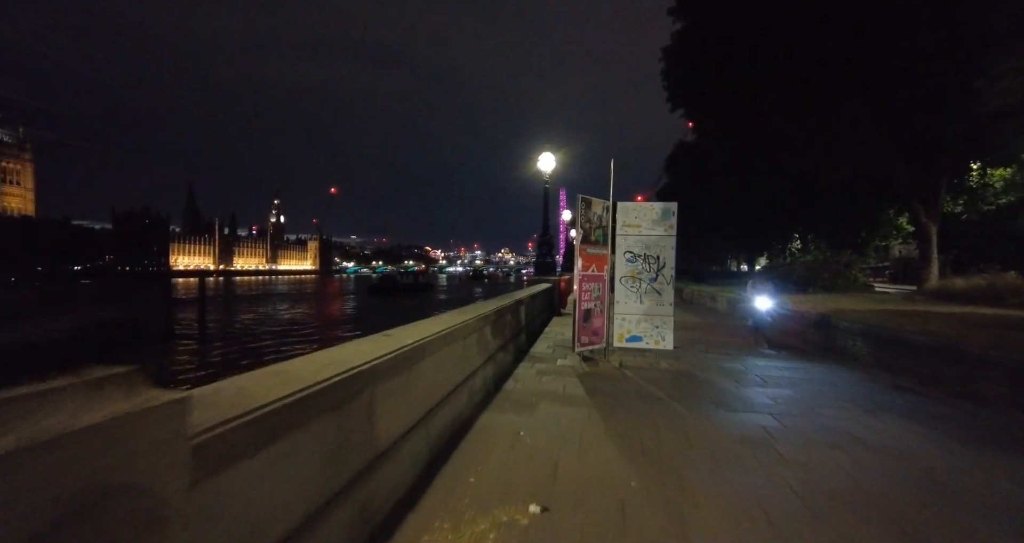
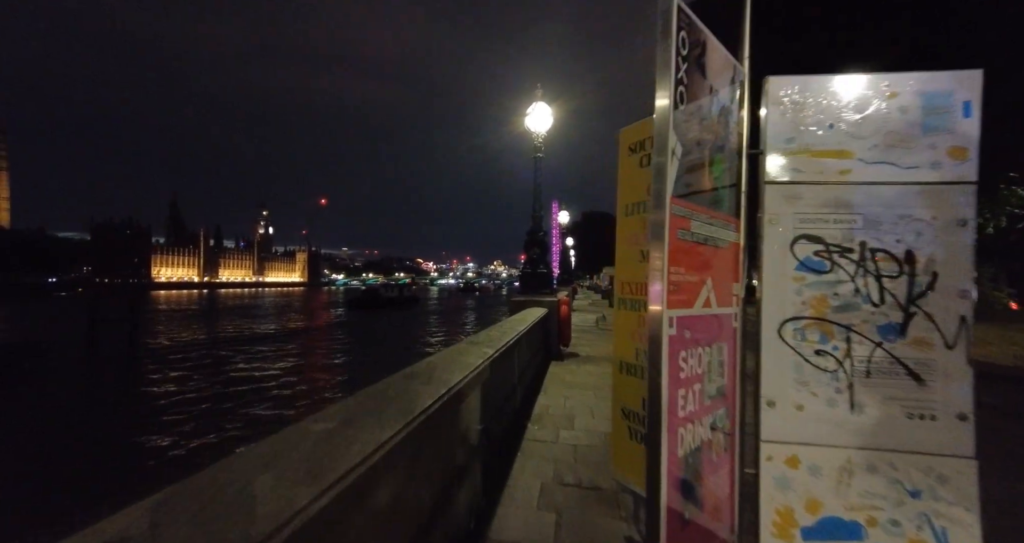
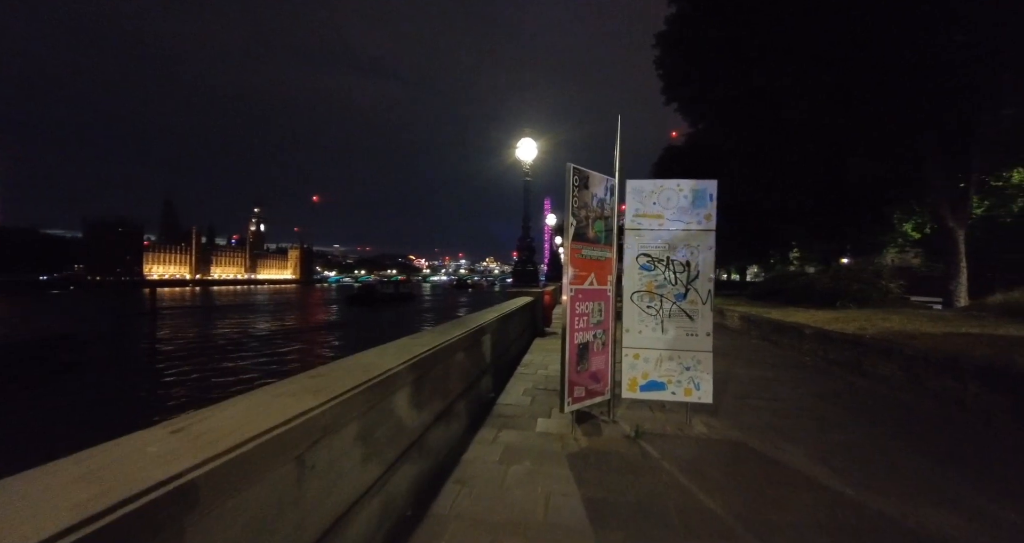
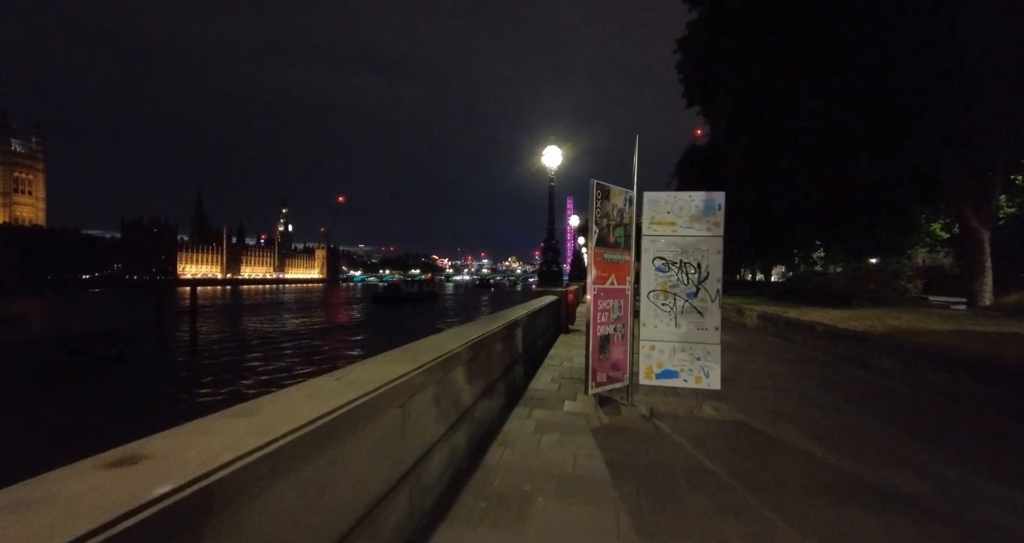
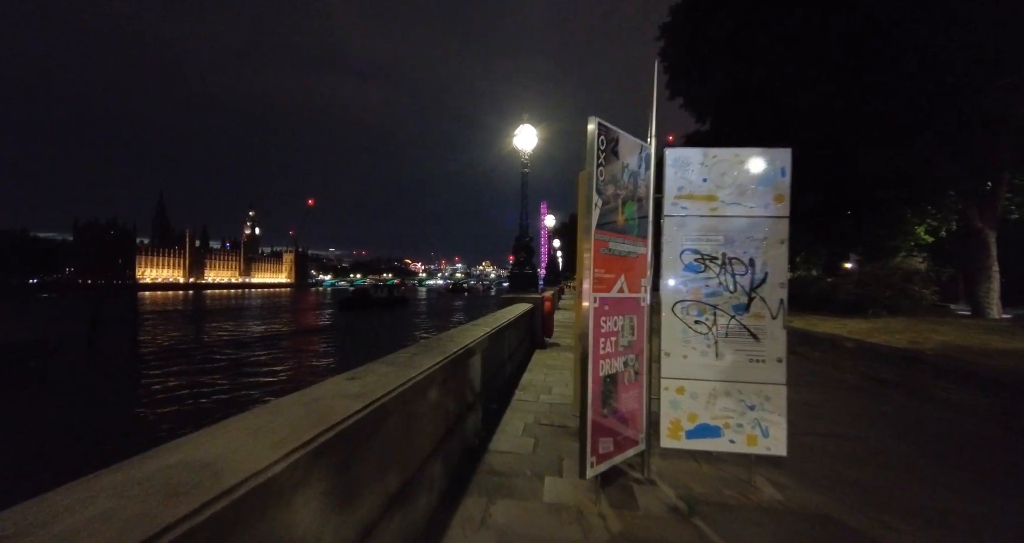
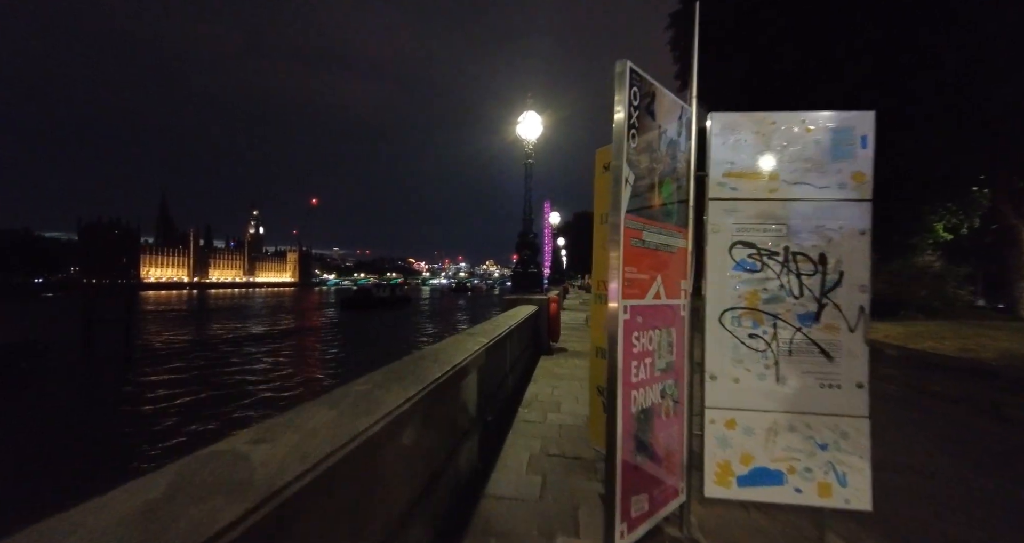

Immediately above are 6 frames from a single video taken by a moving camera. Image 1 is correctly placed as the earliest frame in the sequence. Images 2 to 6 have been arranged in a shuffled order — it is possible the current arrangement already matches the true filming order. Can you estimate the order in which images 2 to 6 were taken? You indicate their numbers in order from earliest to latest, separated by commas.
4, 3, 5, 6, 2
